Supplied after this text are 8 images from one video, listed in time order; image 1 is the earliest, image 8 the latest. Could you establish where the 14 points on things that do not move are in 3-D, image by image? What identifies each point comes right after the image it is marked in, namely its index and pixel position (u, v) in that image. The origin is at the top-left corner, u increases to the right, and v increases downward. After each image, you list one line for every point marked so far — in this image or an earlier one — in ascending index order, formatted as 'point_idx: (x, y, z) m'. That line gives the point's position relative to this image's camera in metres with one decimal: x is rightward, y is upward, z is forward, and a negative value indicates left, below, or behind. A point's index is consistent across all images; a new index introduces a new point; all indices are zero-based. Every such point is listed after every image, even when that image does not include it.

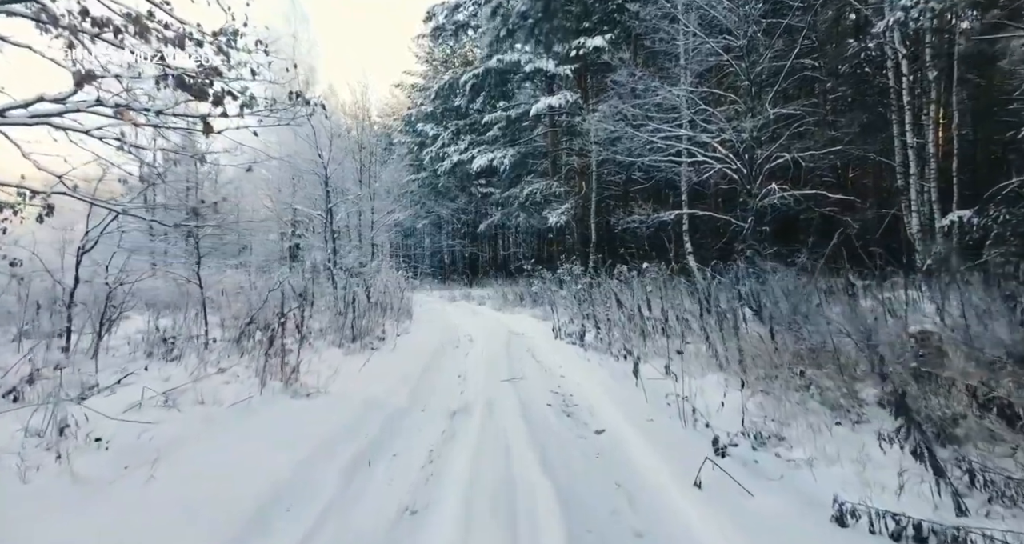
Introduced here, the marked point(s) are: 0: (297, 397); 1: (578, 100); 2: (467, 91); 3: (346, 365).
0: (-1.8, -1.0, +4.2) m
1: (+2.2, +5.8, +17.0) m
2: (-1.7, +6.9, +19.6) m
3: (-2.0, -1.1, +6.0) m
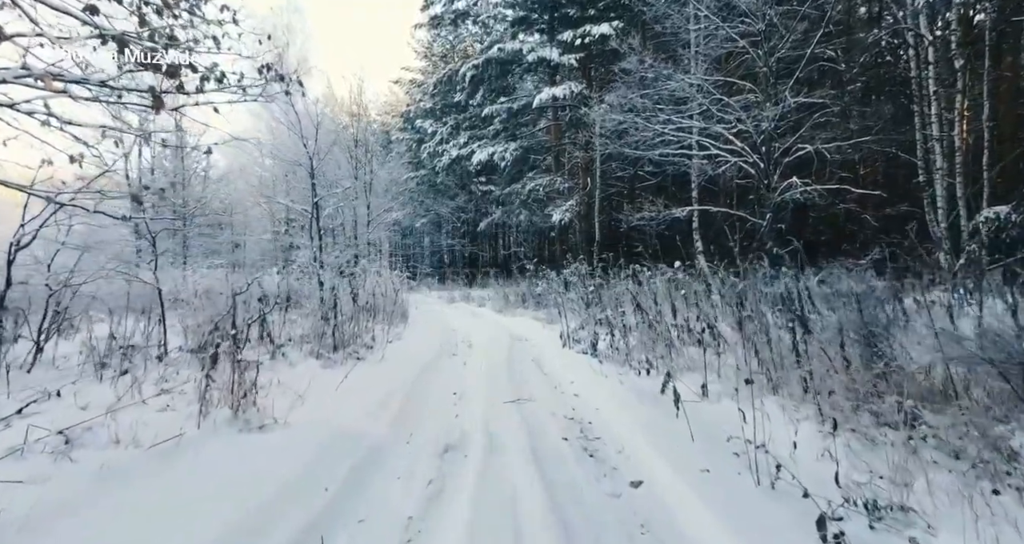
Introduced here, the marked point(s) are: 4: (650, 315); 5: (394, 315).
0: (-1.7, -1.0, +3.3) m
1: (+2.3, +5.8, +16.2) m
2: (-1.7, +6.9, +18.7) m
3: (-1.9, -1.1, +5.2) m
4: (+1.9, -0.6, +6.9) m
5: (-2.6, -1.0, +11.4) m
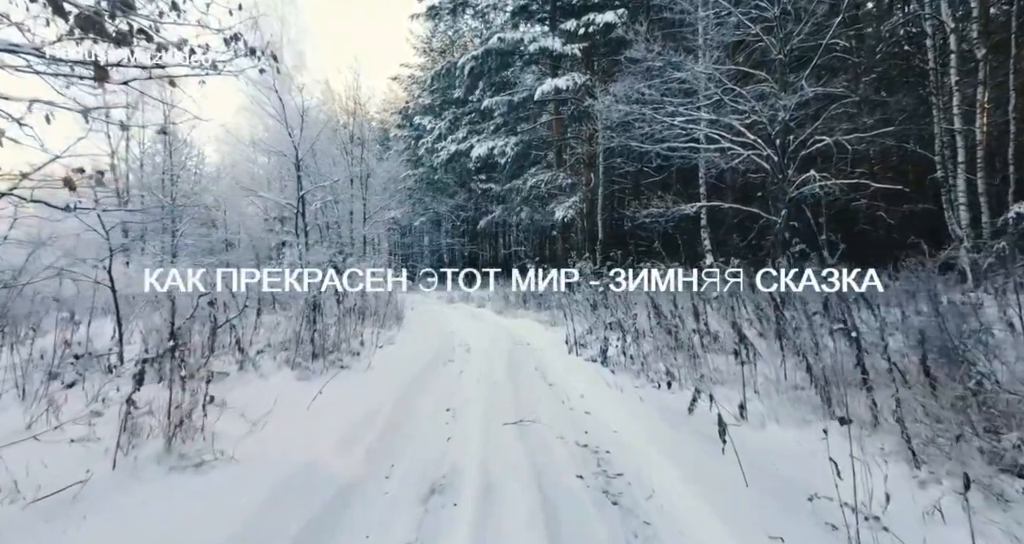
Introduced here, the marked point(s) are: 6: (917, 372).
0: (-1.7, -1.0, +2.7) m
1: (+2.3, +5.8, +15.5) m
2: (-1.7, +6.9, +18.1) m
3: (-1.9, -1.1, +4.5) m
4: (+1.9, -0.6, +6.2) m
5: (-2.6, -1.0, +10.7) m
6: (+3.0, -0.8, +3.8) m
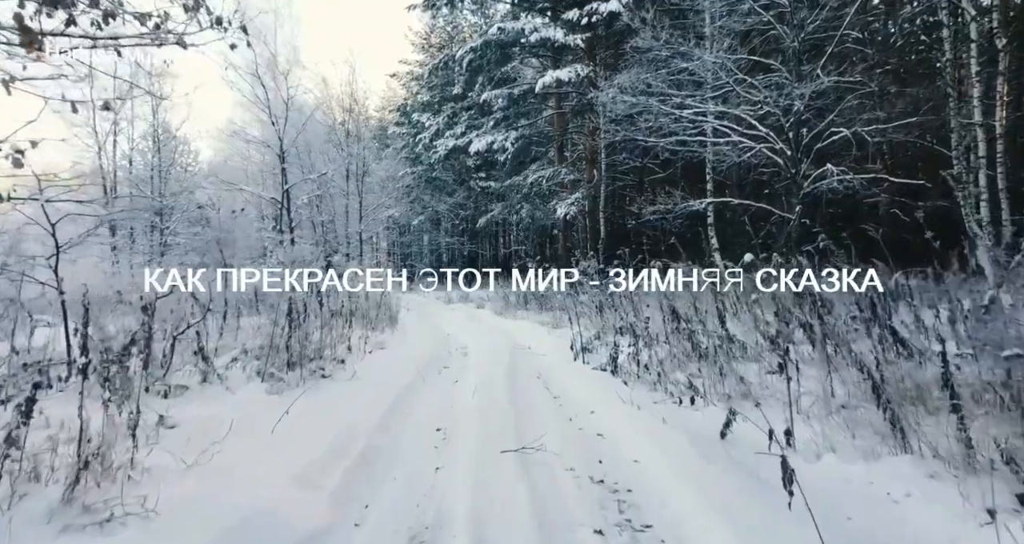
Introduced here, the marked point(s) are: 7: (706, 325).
0: (-1.7, -1.0, +2.1) m
1: (+2.3, +5.8, +14.9) m
2: (-1.7, +6.9, +17.5) m
3: (-1.9, -1.1, +3.9) m
4: (+1.9, -0.6, +5.6) m
5: (-2.6, -1.0, +10.1) m
6: (+3.0, -0.7, +3.2) m
7: (+2.2, -0.6, +5.8) m
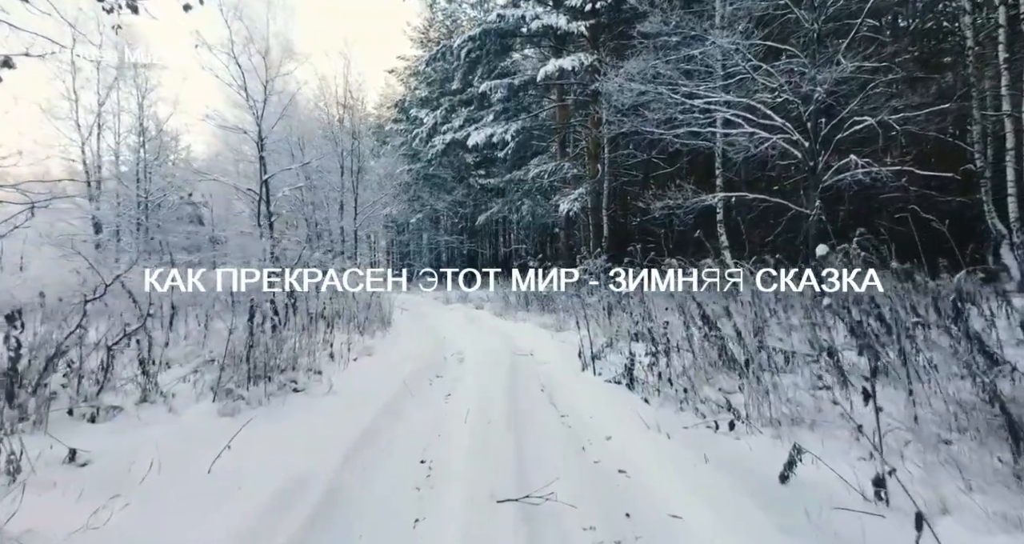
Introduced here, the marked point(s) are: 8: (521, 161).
0: (-1.7, -1.0, +1.3) m
1: (+2.3, +5.8, +14.2) m
2: (-1.6, +7.0, +16.7) m
3: (-1.9, -1.1, +3.2) m
4: (+1.9, -0.6, +4.9) m
5: (-2.6, -0.9, +9.4) m
6: (+3.1, -0.7, +2.5) m
7: (+2.2, -0.6, +5.0) m
8: (+0.4, +4.3, +19.8) m
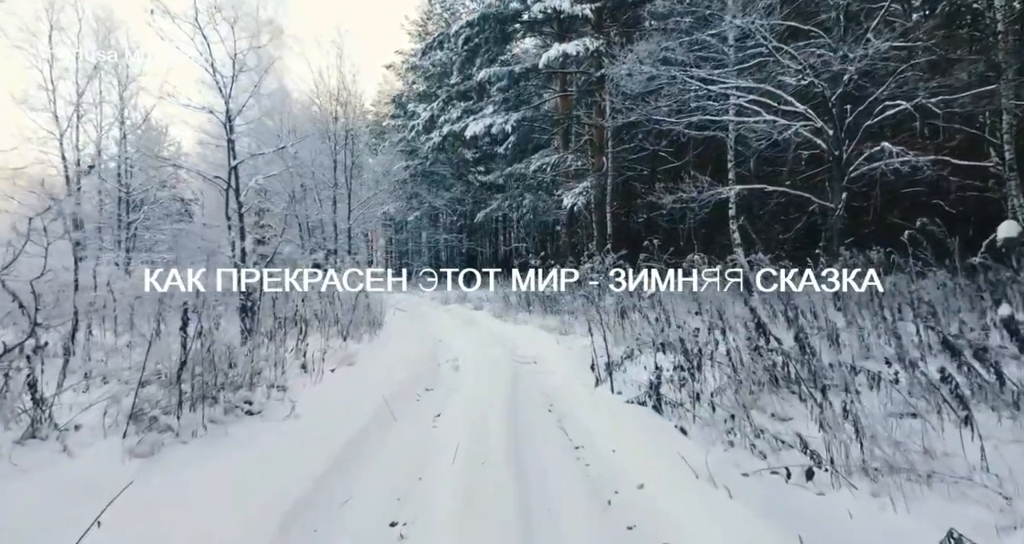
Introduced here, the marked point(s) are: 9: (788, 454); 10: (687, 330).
0: (-1.7, -1.0, +0.5) m
1: (+2.3, +5.9, +13.3) m
2: (-1.6, +7.0, +15.9) m
3: (-1.9, -1.0, +2.3) m
4: (+1.9, -0.5, +4.0) m
5: (-2.6, -0.9, +8.6) m
6: (+3.1, -0.7, +1.6) m
7: (+2.2, -0.6, +4.2) m
8: (+0.4, +4.4, +18.9) m
9: (+1.5, -1.0, +2.7) m
10: (+1.6, -0.5, +4.7) m
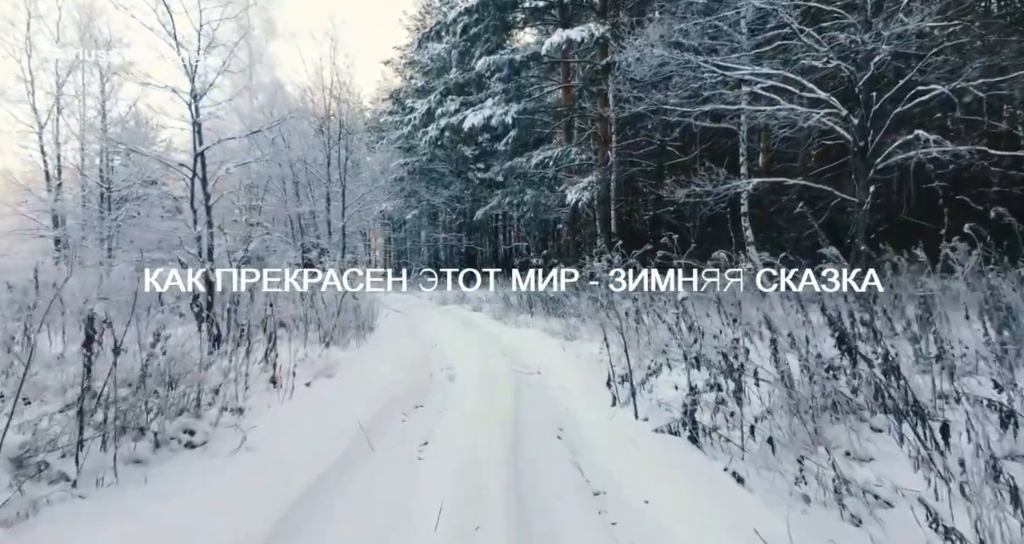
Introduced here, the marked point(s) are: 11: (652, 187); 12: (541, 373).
0: (-1.7, -1.0, -0.3) m
1: (+2.3, +5.9, +12.6) m
2: (-1.6, +7.0, +15.1) m
3: (-1.9, -1.0, +1.5) m
4: (+1.9, -0.5, +3.3) m
5: (-2.6, -0.9, +7.8) m
6: (+3.1, -0.7, +0.9) m
7: (+2.2, -0.5, +3.4) m
8: (+0.4, +4.4, +18.2) m
9: (+1.5, -1.0, +2.0) m
10: (+1.7, -0.5, +4.0) m
11: (+4.2, +2.6, +15.2) m
12: (+0.3, -1.1, +5.4) m
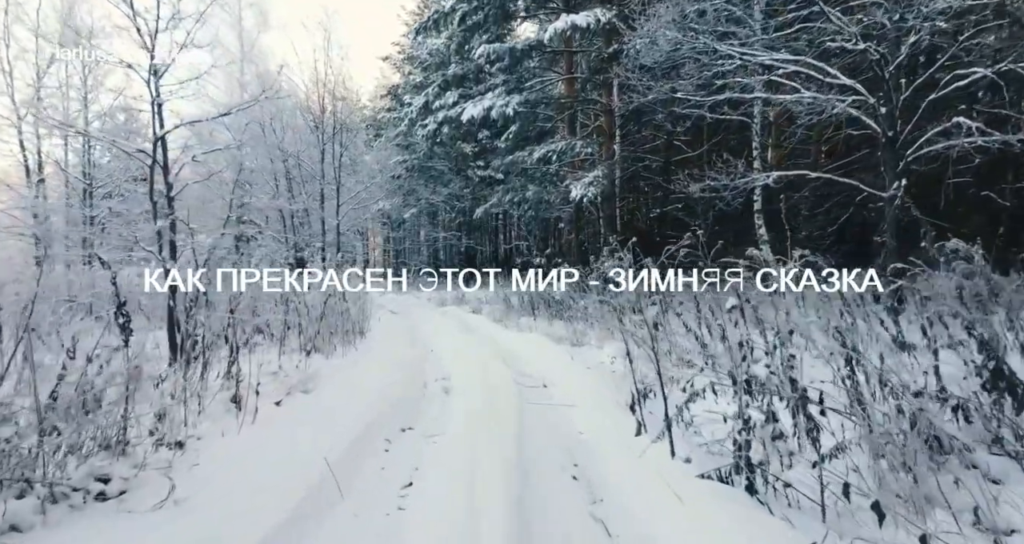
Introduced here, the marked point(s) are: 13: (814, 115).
0: (-1.7, -1.0, -1.0) m
1: (+2.3, +5.9, +11.8) m
2: (-1.6, +7.0, +14.4) m
3: (-1.9, -1.0, +0.8) m
4: (+2.0, -0.5, +2.6) m
5: (-2.6, -0.9, +7.1) m
6: (+3.1, -0.7, +0.2) m
7: (+2.3, -0.6, +2.7) m
8: (+0.4, +4.4, +17.5) m
9: (+1.5, -1.0, +1.3) m
10: (+1.7, -0.5, +3.3) m
11: (+4.2, +2.6, +14.5) m
12: (+0.3, -1.1, +4.7) m
13: (+5.8, +3.0, +9.7) m
